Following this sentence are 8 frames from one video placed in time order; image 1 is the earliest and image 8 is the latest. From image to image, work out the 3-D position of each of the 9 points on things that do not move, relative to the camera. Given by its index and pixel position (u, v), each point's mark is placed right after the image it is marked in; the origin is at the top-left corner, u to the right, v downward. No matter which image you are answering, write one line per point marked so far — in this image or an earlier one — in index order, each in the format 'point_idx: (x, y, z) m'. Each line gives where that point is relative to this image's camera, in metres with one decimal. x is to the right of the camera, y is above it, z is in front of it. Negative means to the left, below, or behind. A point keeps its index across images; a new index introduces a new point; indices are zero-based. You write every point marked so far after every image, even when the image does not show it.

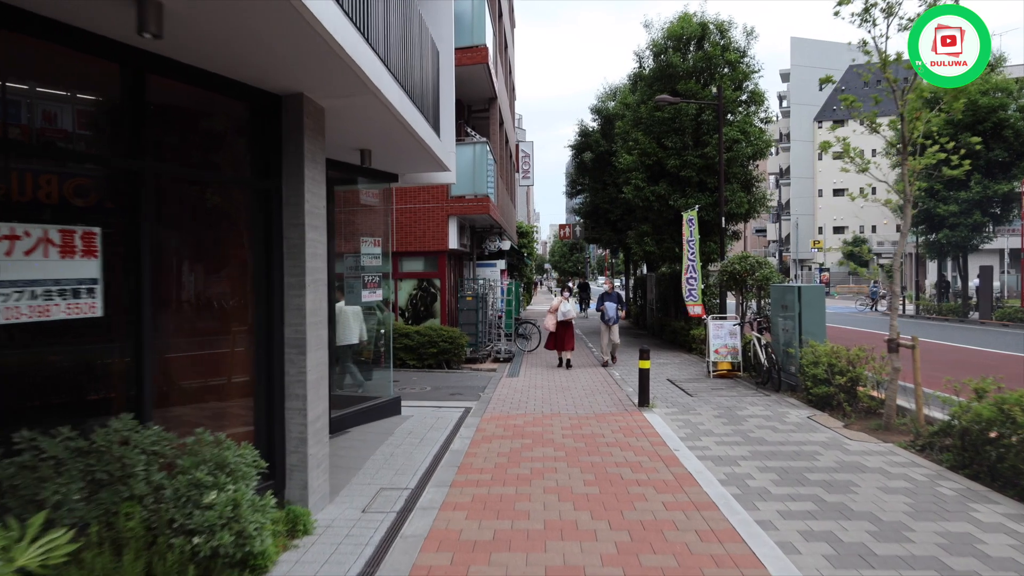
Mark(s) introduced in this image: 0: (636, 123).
0: (+2.8, +3.7, +16.9) m
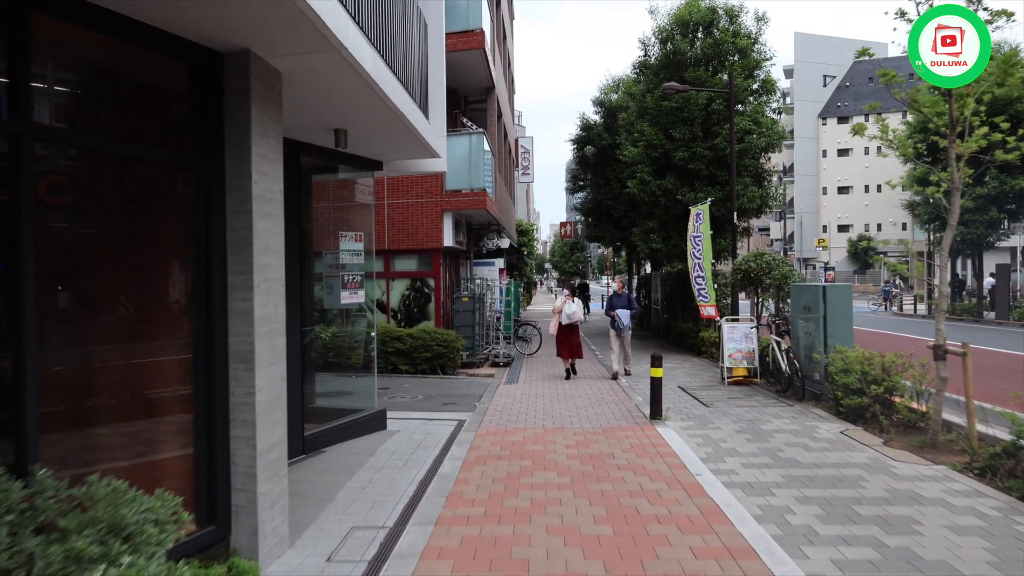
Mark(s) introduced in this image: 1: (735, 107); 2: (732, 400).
0: (+2.8, +3.7, +16.0) m
1: (+4.2, +3.4, +14.0) m
2: (+2.7, -1.4, +9.3) m
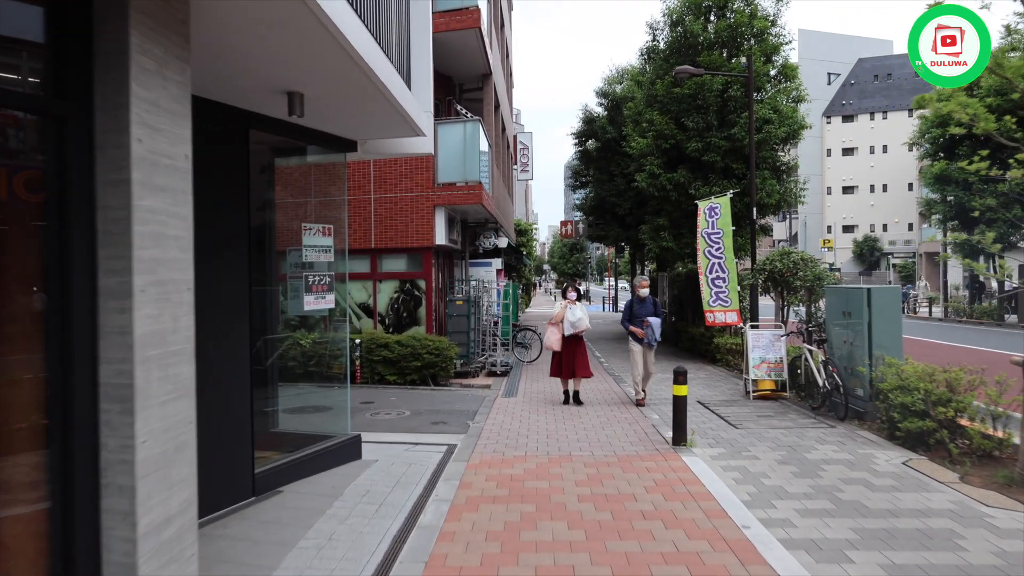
0: (+2.8, +3.7, +14.9) m
1: (+4.2, +3.3, +12.9) m
2: (+2.7, -1.4, +8.1) m
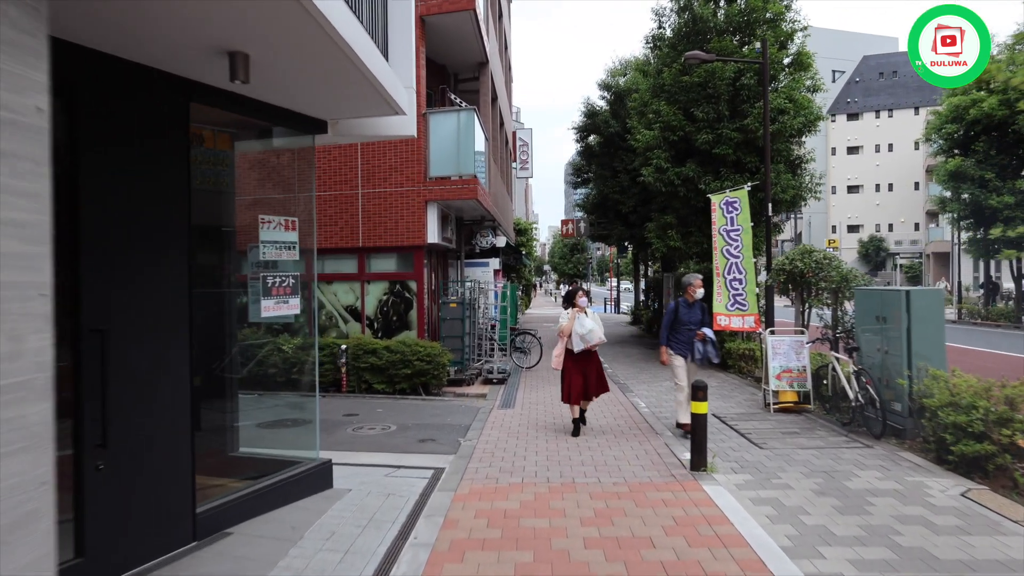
0: (+2.7, +3.7, +14.0) m
1: (+4.1, +3.3, +12.0) m
2: (+2.7, -1.4, +7.2) m
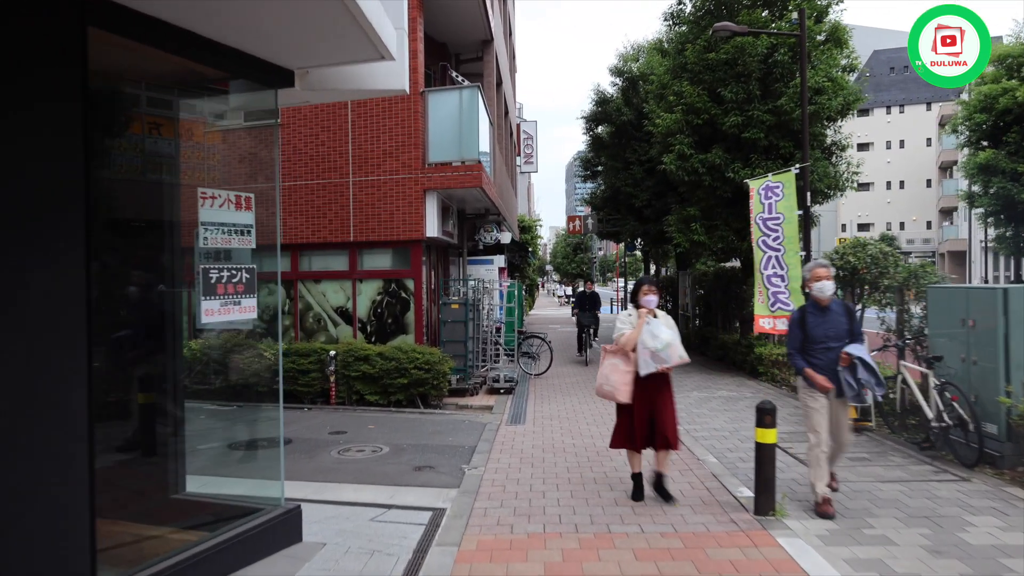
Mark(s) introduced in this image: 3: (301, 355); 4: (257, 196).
0: (+2.8, +3.7, +12.8) m
1: (+4.3, +3.3, +10.8) m
2: (+2.8, -1.4, +6.0) m
3: (-2.9, -0.9, +10.3) m
4: (-1.5, +0.6, +4.6) m
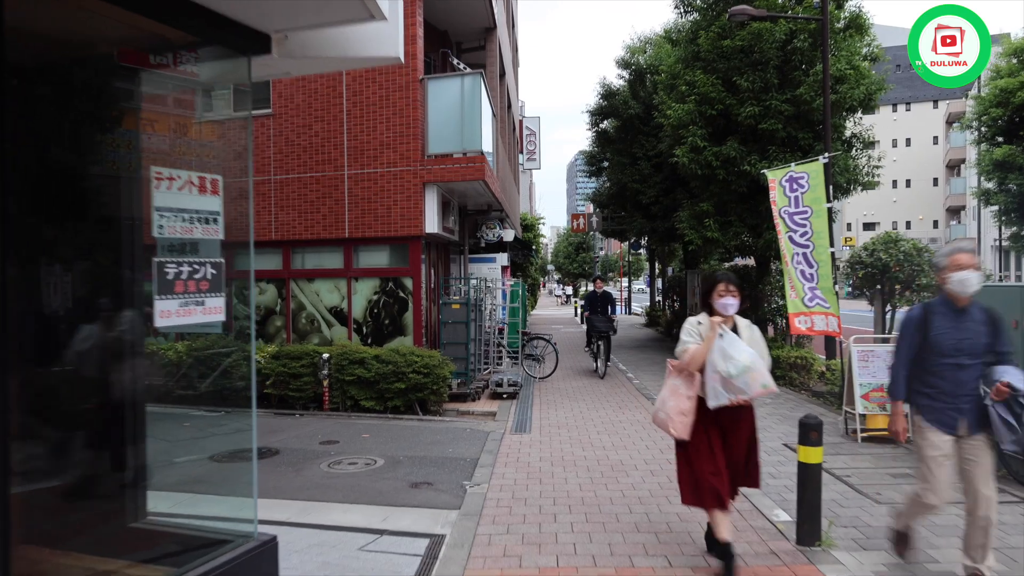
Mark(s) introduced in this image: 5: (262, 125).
0: (+2.9, +3.7, +12.2) m
1: (+4.3, +3.4, +10.2) m
2: (+2.8, -1.4, +5.4) m
3: (-2.9, -0.9, +9.7) m
4: (-1.5, +0.6, +4.0) m
5: (-3.5, +2.3, +10.6) m
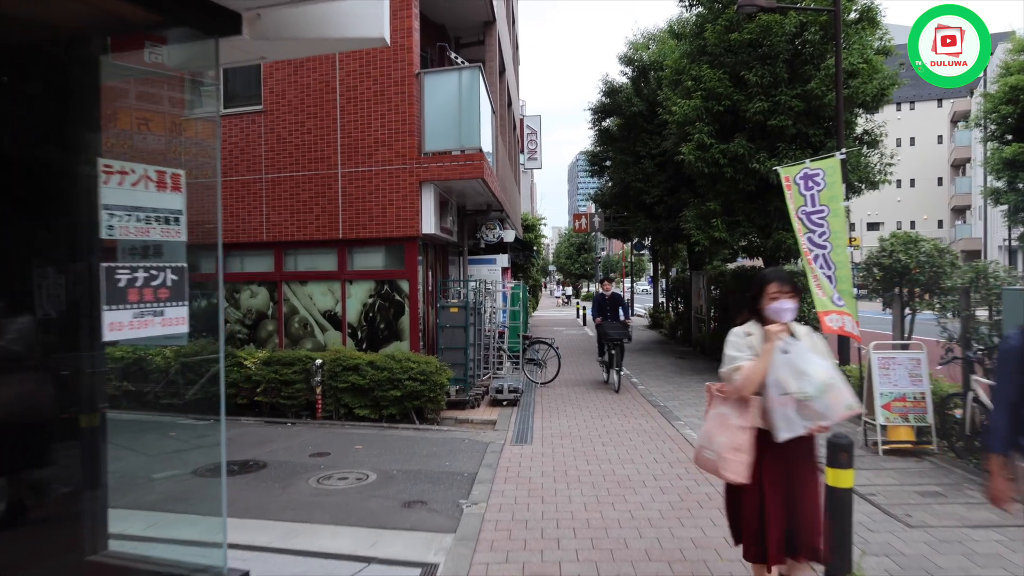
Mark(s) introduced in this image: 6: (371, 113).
0: (+2.9, +3.7, +11.8) m
1: (+4.3, +3.3, +9.8) m
2: (+2.8, -1.4, +5.0) m
3: (-2.8, -0.9, +9.3) m
4: (-1.5, +0.5, +3.6) m
5: (-3.5, +2.3, +10.3) m
6: (-1.8, +2.3, +9.7) m
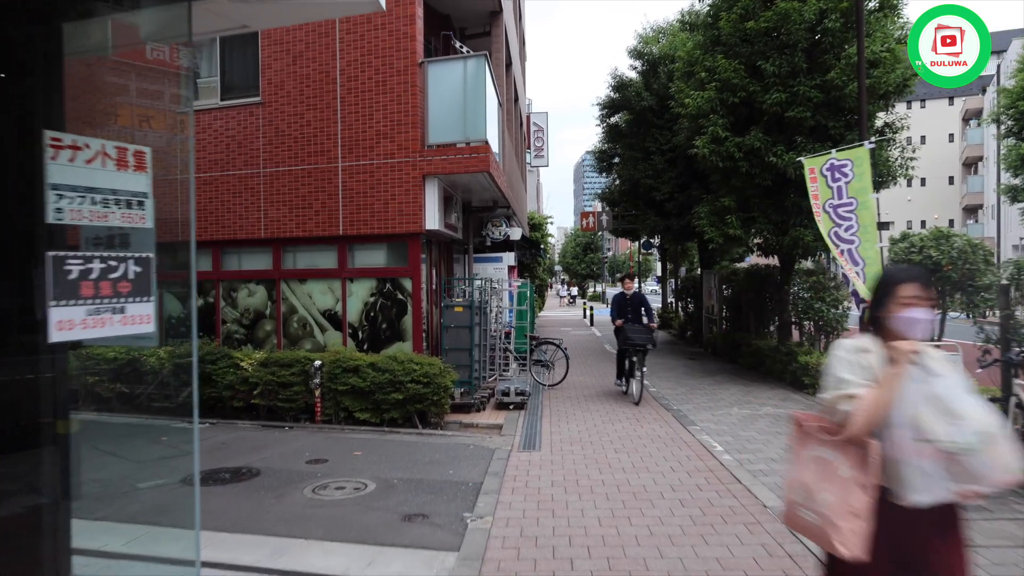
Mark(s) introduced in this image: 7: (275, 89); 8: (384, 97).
0: (+3.0, +3.7, +11.4) m
1: (+4.4, +3.3, +9.4) m
2: (+2.9, -1.4, +4.6) m
3: (-2.8, -0.9, +8.9) m
4: (-1.5, +0.6, +3.3) m
5: (-3.4, +2.3, +9.9) m
6: (-1.7, +2.3, +9.3) m
7: (-3.1, +2.6, +9.8) m
8: (-1.6, +2.4, +9.3) m
